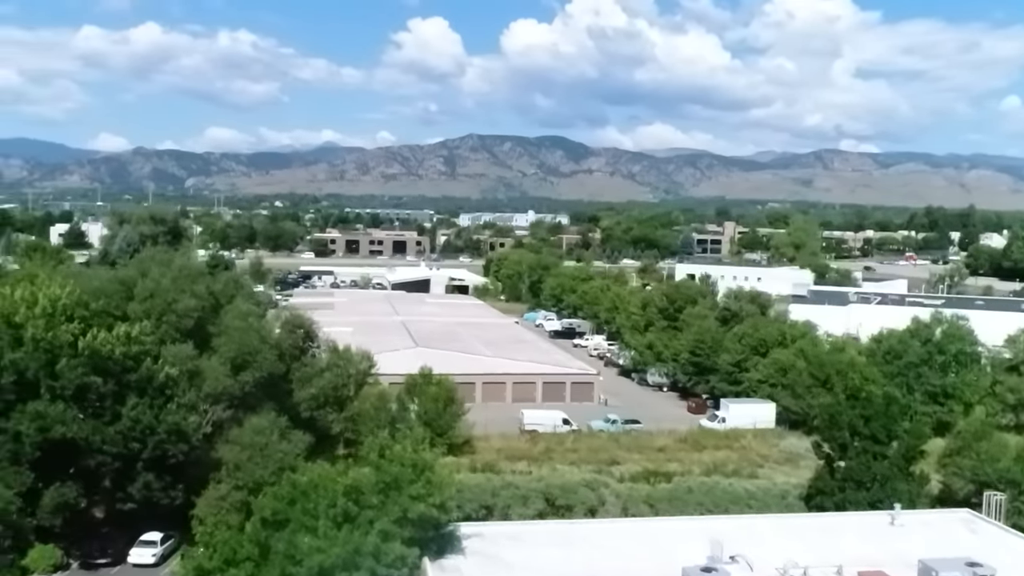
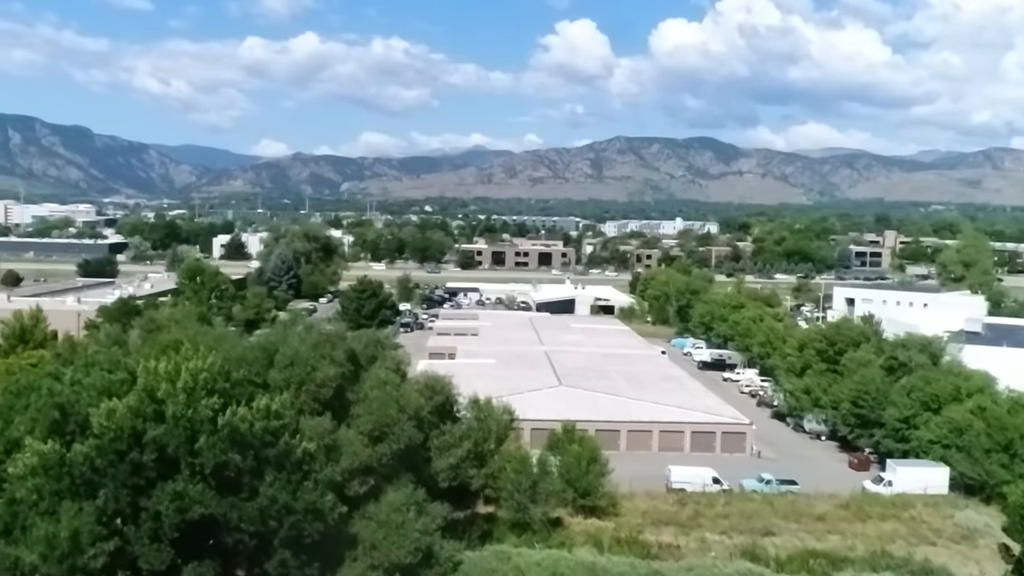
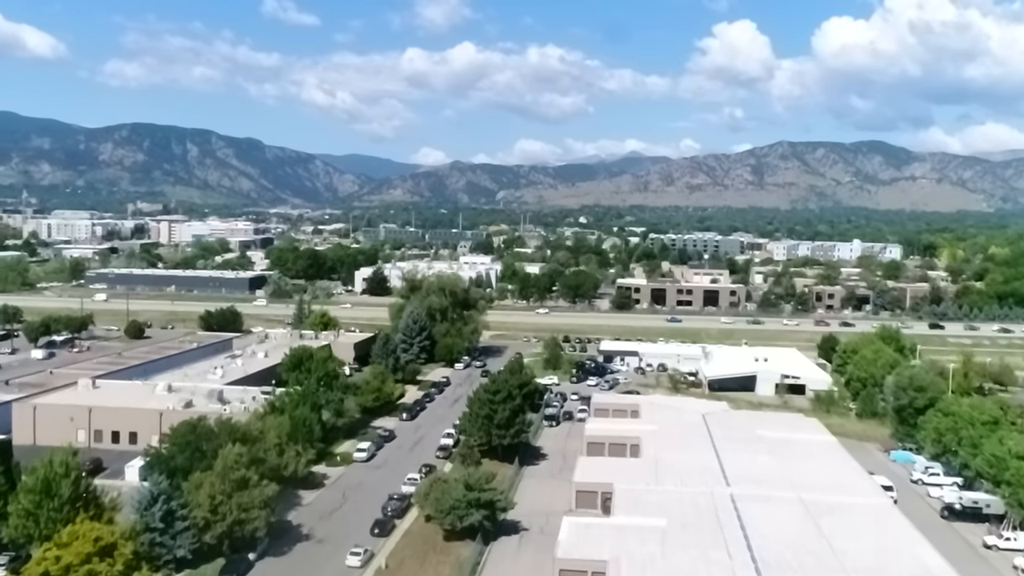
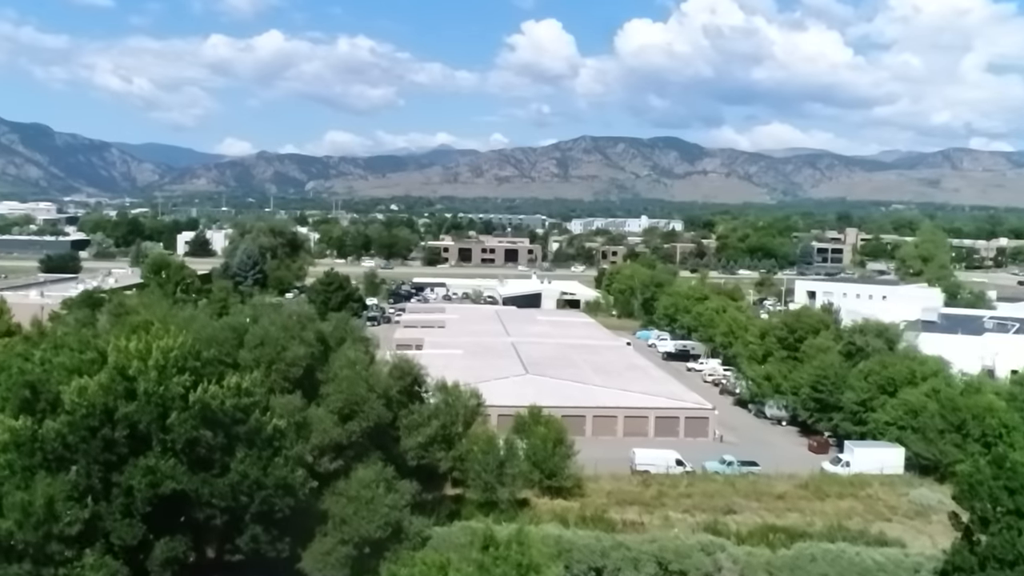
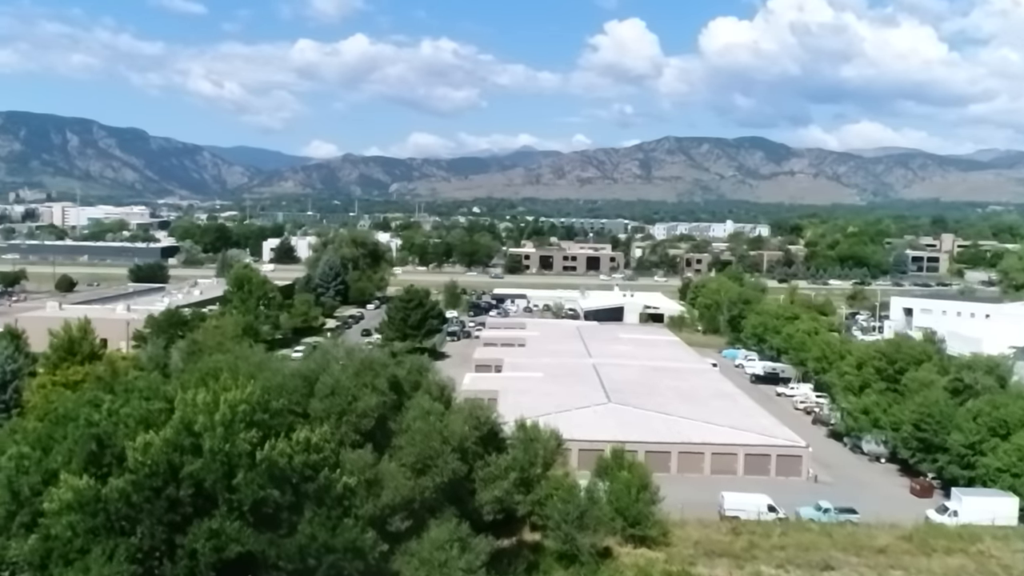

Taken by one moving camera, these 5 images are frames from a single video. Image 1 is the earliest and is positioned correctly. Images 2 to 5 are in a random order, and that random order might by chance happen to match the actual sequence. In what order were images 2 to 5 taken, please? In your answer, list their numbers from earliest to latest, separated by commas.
4, 2, 5, 3
